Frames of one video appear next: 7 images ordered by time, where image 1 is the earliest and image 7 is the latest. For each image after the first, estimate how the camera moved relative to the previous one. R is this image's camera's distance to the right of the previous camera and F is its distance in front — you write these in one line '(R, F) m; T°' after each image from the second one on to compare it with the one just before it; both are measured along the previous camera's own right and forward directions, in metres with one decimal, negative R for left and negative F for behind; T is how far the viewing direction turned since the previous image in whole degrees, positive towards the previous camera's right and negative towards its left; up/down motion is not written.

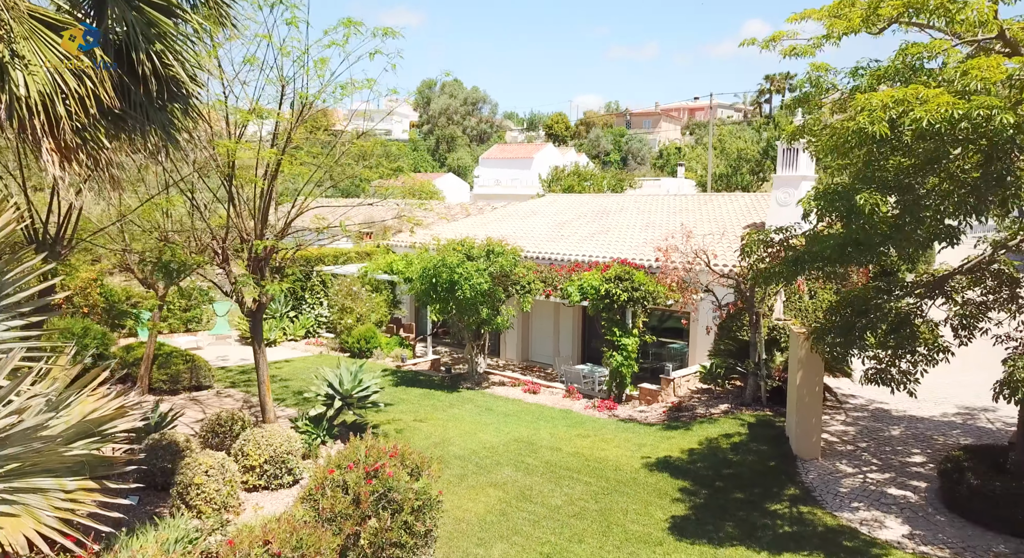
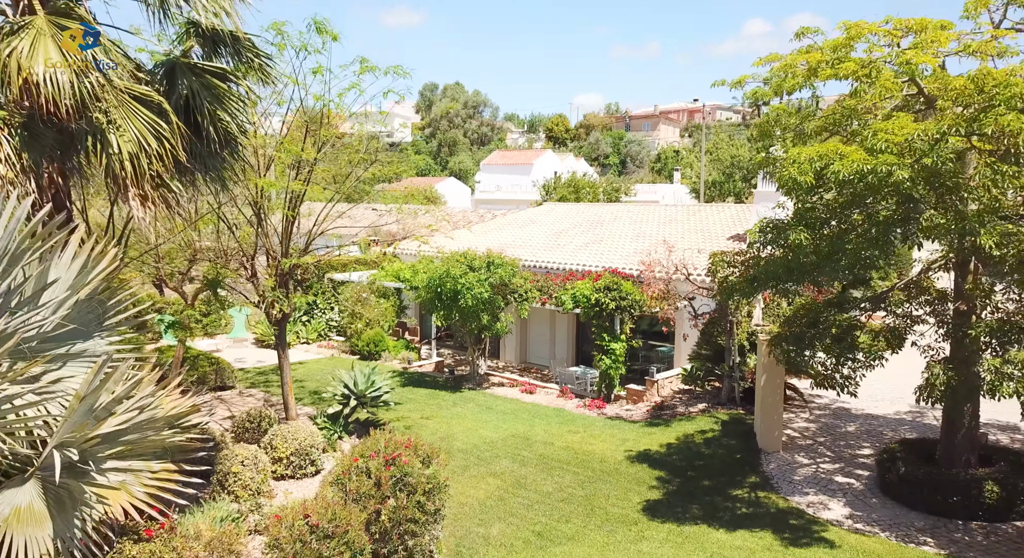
(+0.1, -1.4) m; 0°
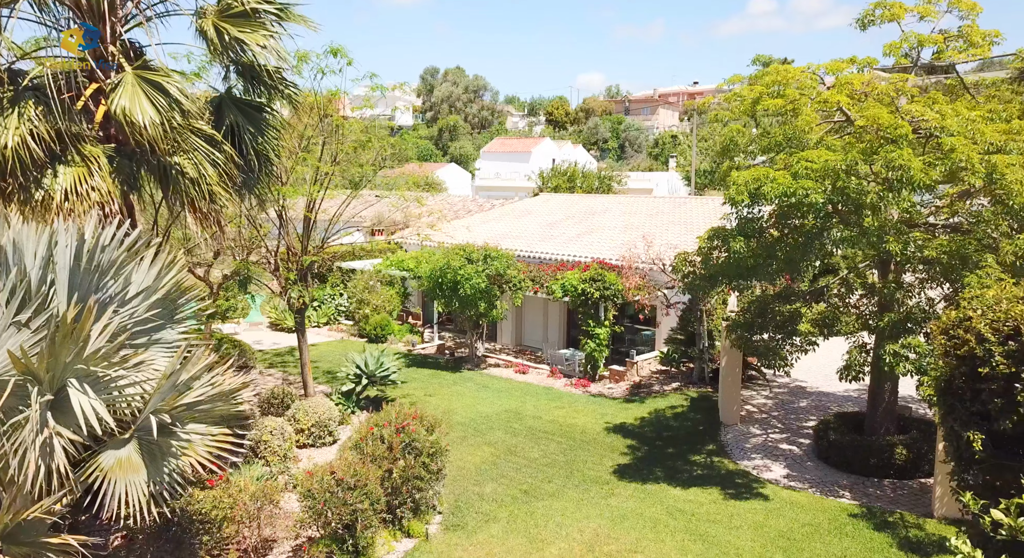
(+0.2, -1.7) m; 0°
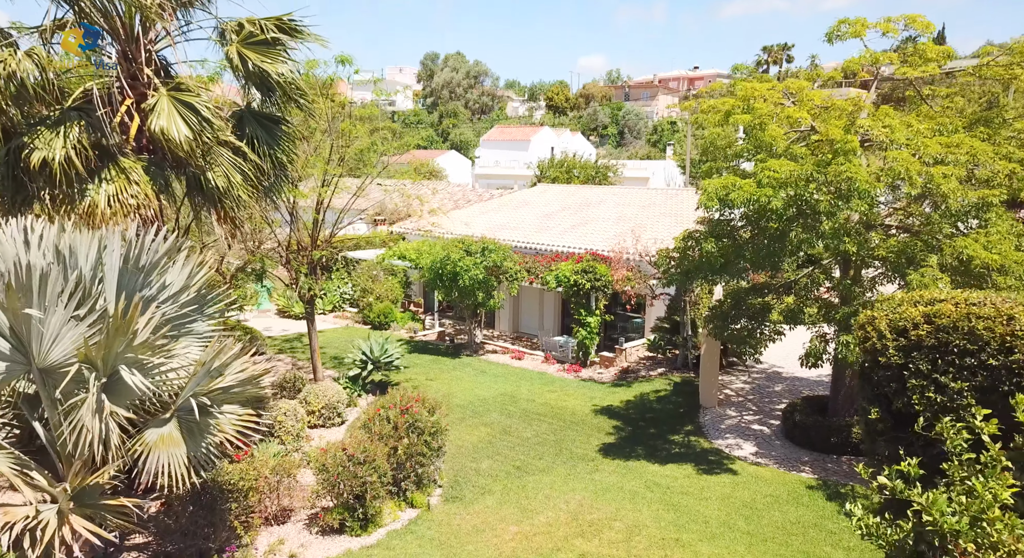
(+0.1, -1.1) m; 0°
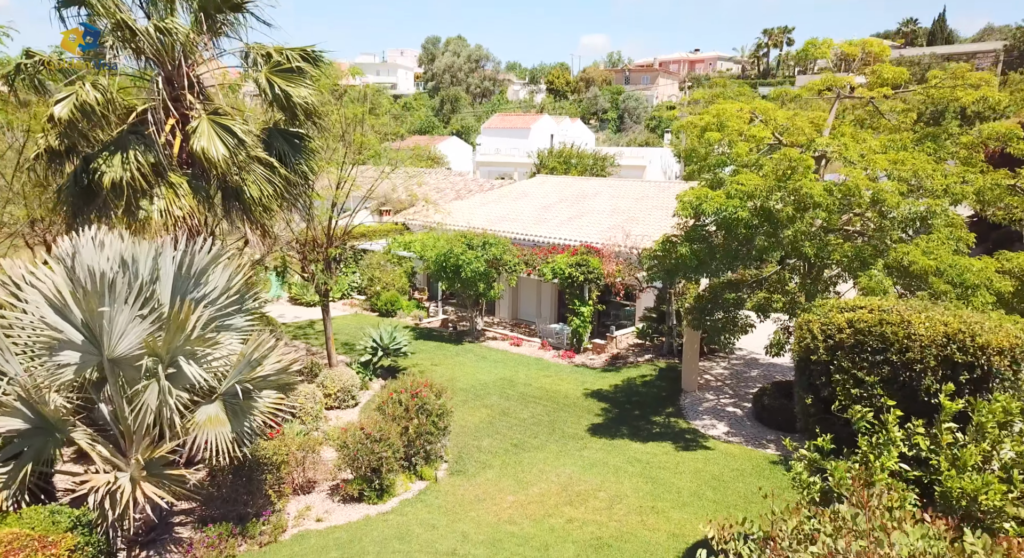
(+0.1, -1.4) m; 0°
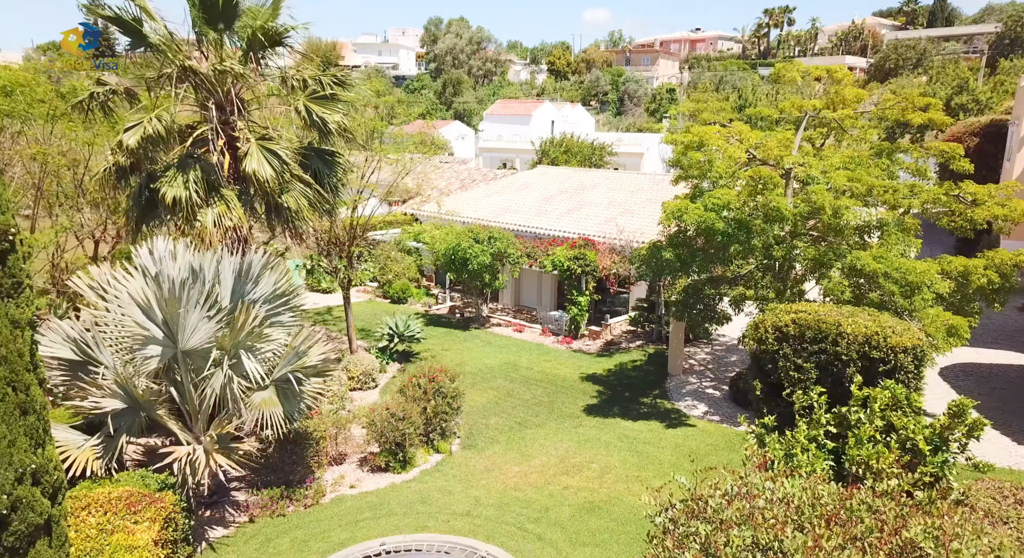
(-0.1, -1.8) m; 0°
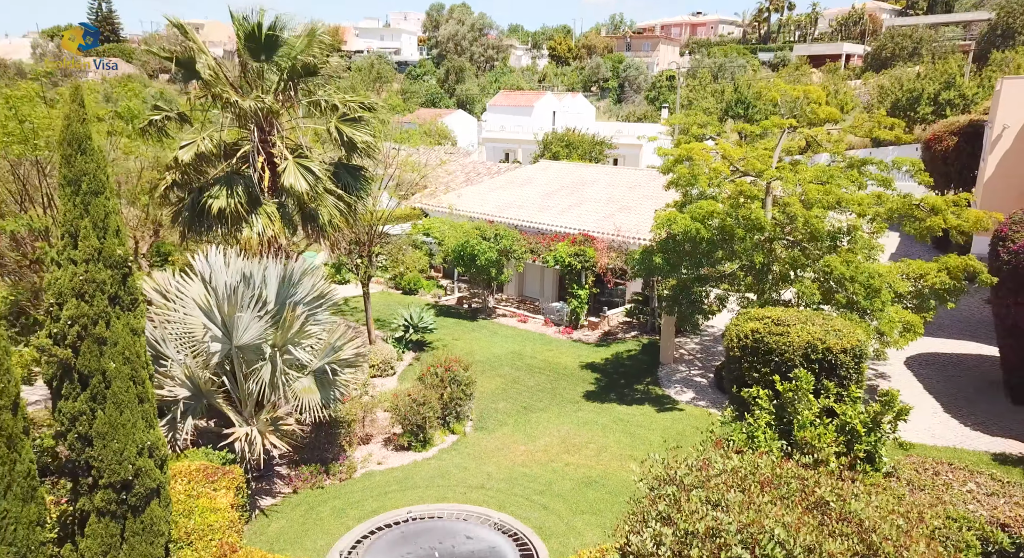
(-0.2, -1.7) m; 0°
